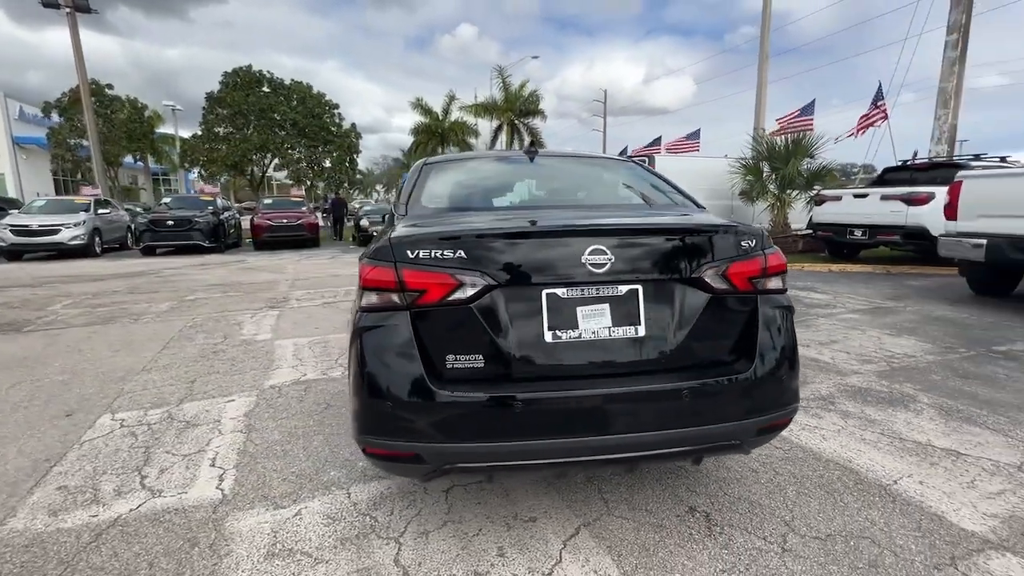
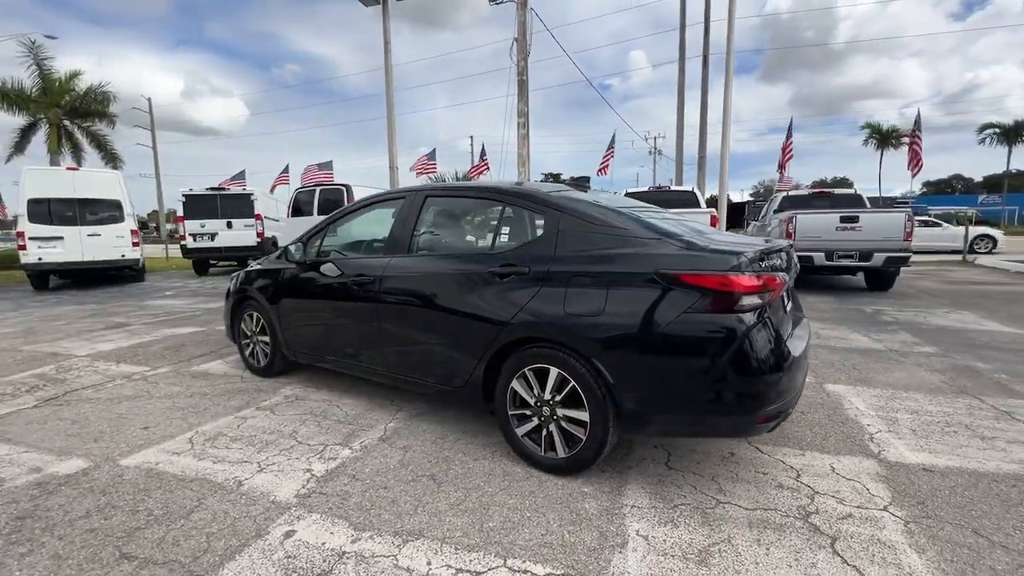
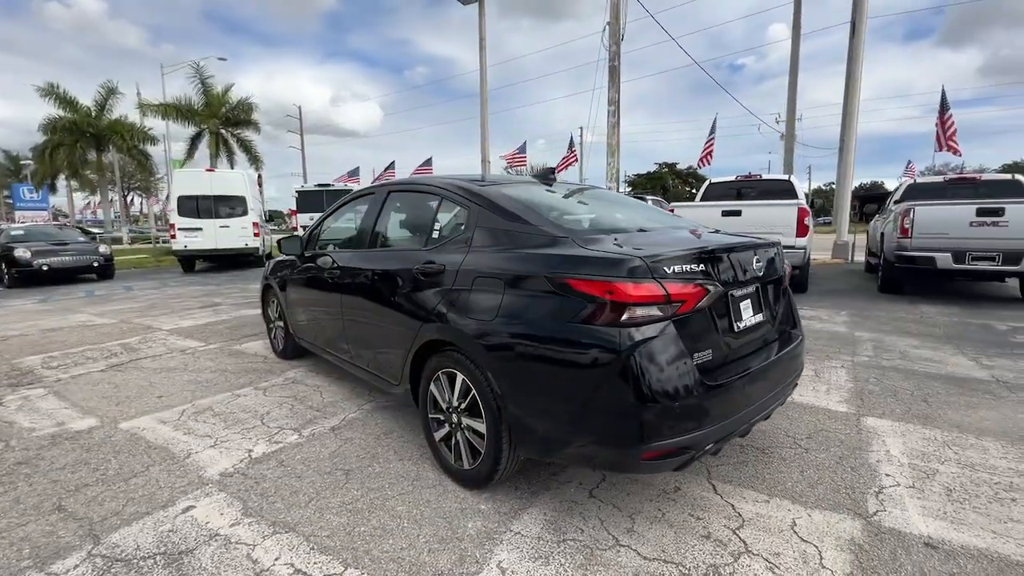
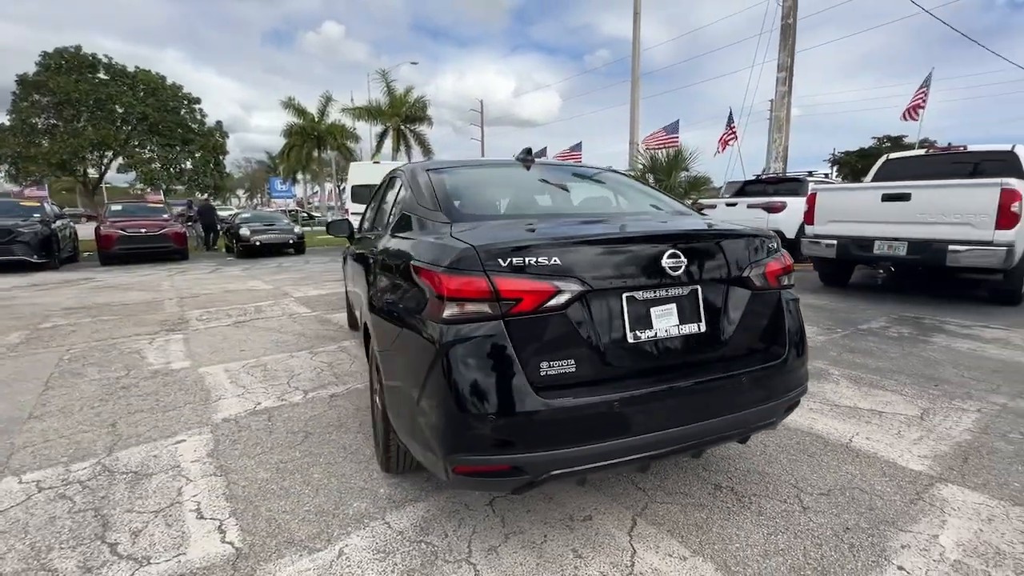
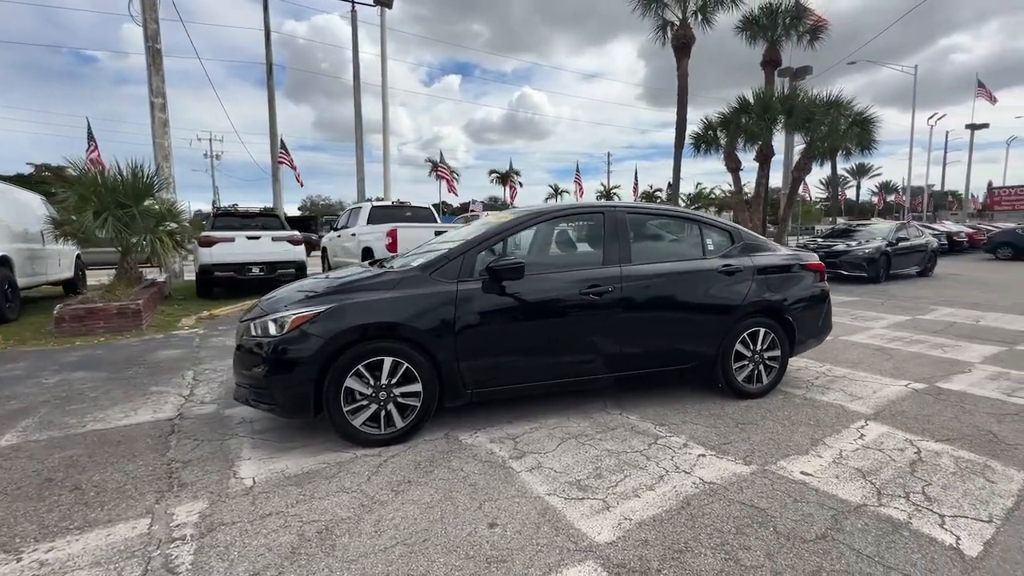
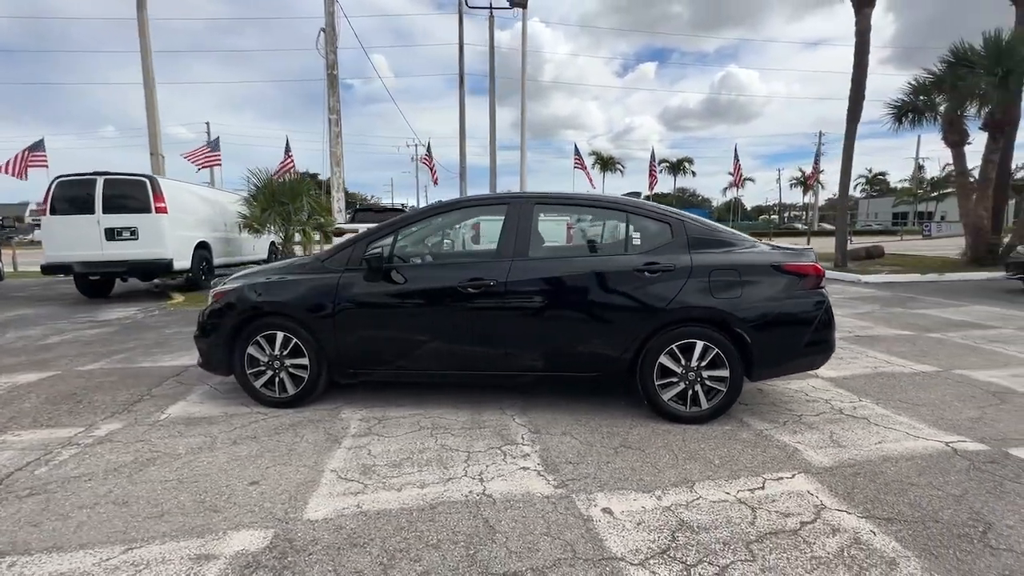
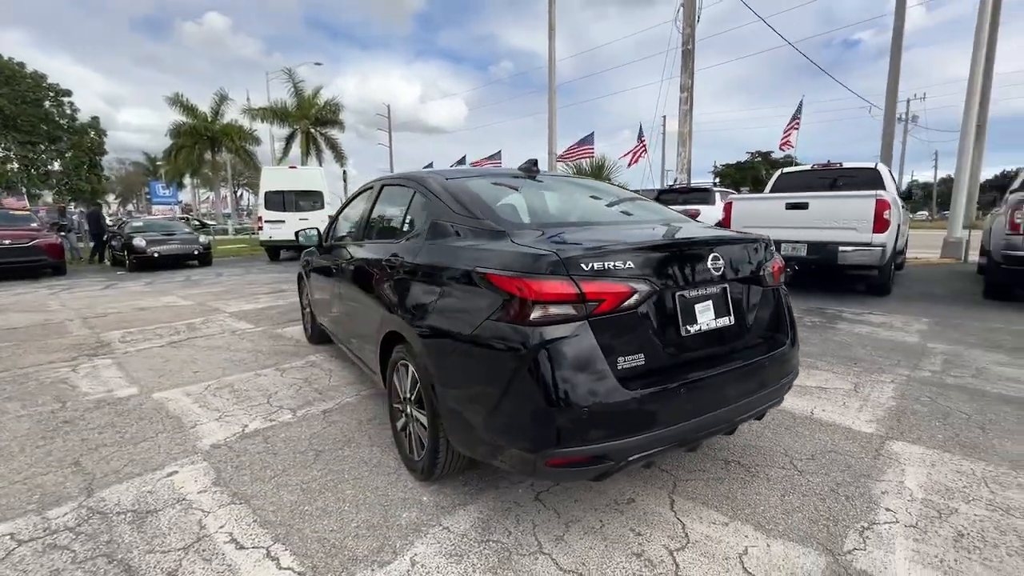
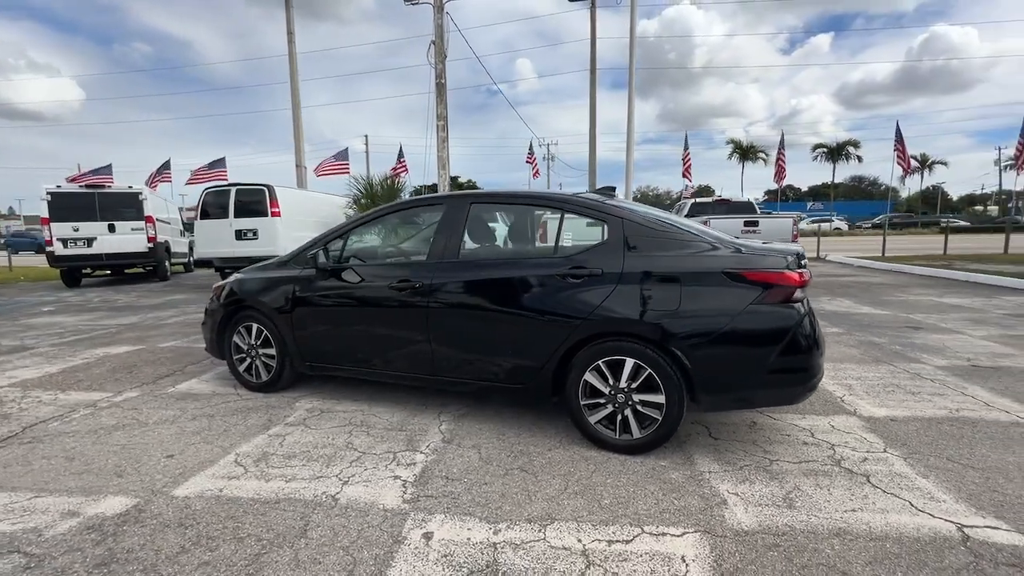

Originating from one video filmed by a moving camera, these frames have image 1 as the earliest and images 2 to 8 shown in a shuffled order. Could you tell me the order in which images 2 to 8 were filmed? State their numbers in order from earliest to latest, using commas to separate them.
4, 7, 3, 2, 8, 6, 5
